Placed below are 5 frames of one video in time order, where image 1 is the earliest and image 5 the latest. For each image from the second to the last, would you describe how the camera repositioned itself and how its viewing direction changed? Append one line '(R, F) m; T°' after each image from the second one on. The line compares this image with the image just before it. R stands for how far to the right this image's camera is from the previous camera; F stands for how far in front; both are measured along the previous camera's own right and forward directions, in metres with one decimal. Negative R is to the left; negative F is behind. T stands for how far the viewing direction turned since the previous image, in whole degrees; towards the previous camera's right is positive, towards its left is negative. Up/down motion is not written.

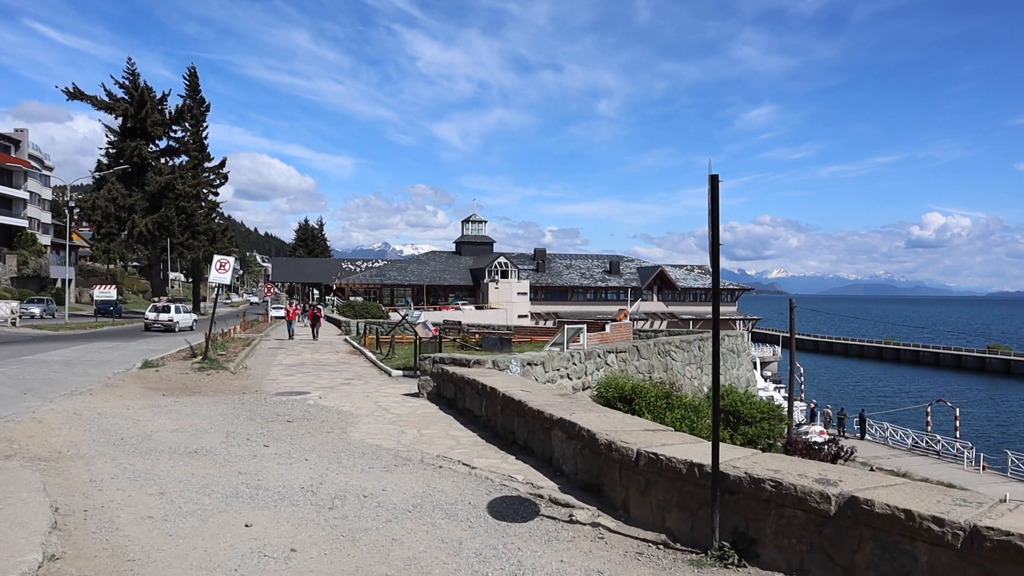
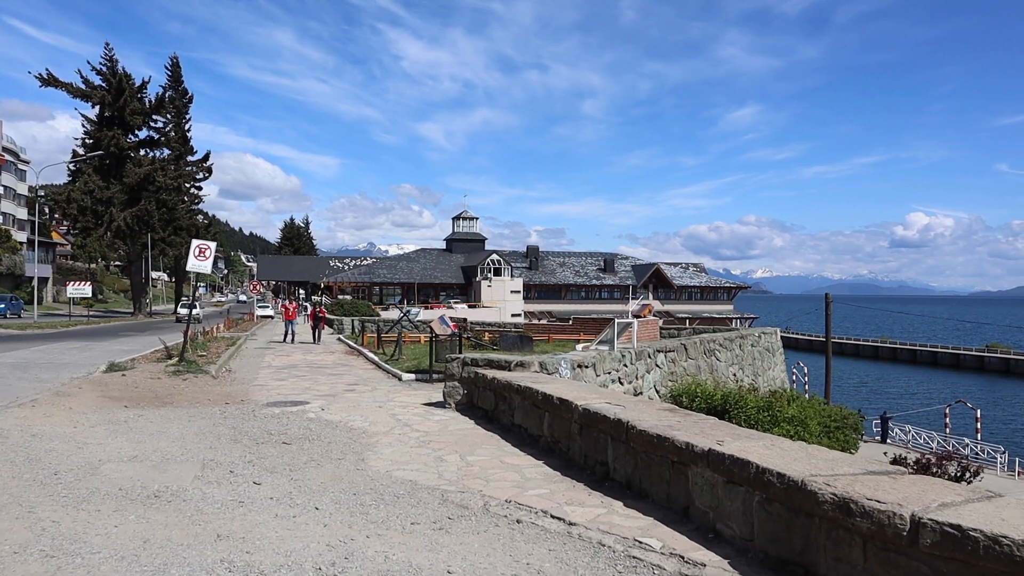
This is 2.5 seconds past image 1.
(-0.9, +2.5) m; +1°
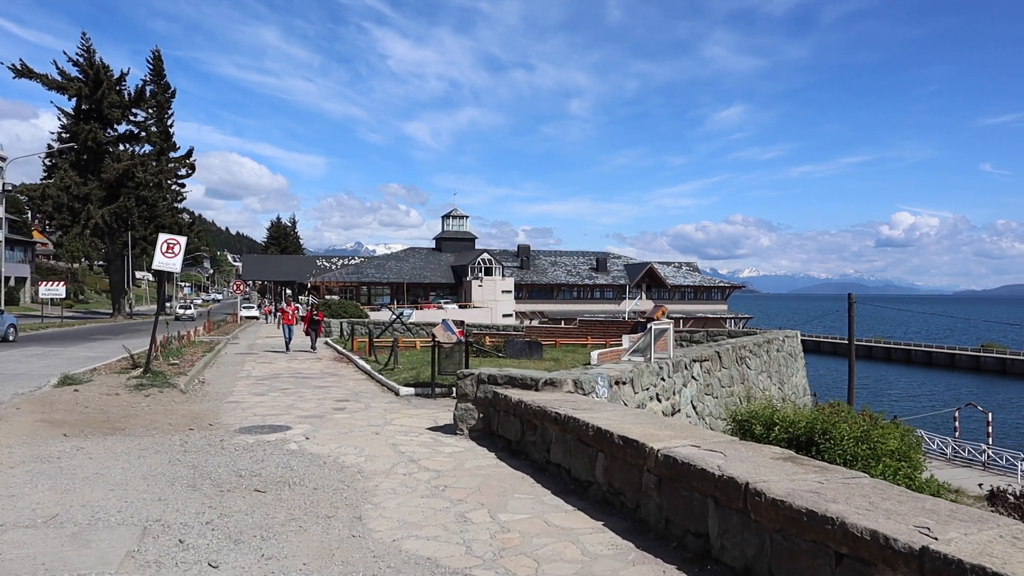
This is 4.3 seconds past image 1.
(-0.5, +1.9) m; +1°
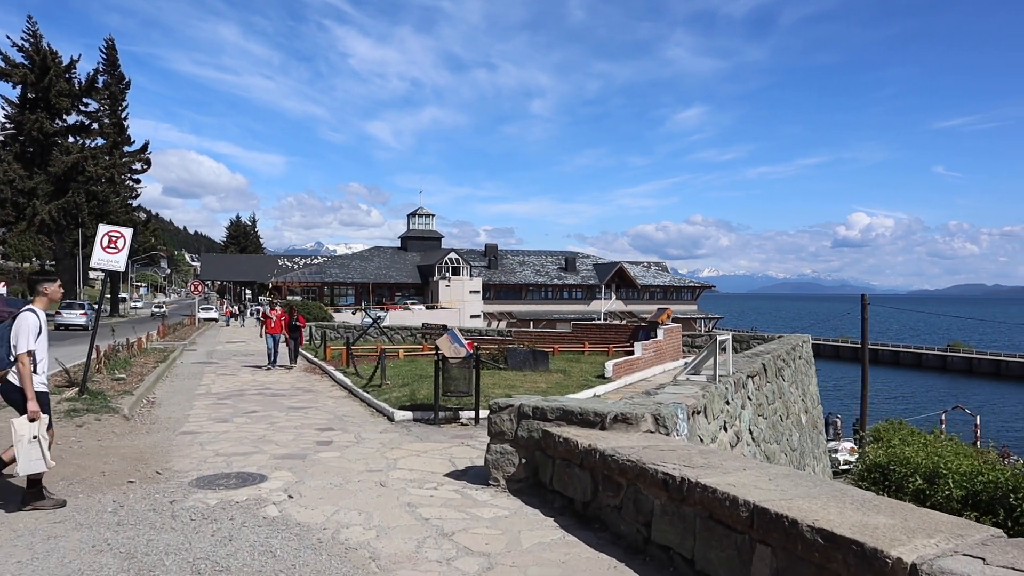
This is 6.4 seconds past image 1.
(-0.8, +2.2) m; +3°
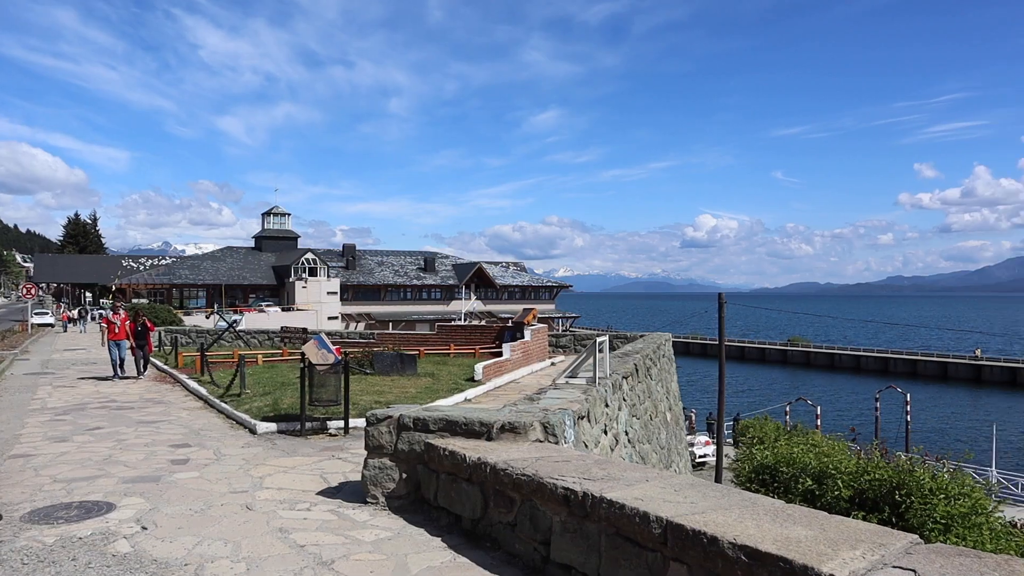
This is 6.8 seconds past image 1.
(-0.1, +0.3) m; +10°
